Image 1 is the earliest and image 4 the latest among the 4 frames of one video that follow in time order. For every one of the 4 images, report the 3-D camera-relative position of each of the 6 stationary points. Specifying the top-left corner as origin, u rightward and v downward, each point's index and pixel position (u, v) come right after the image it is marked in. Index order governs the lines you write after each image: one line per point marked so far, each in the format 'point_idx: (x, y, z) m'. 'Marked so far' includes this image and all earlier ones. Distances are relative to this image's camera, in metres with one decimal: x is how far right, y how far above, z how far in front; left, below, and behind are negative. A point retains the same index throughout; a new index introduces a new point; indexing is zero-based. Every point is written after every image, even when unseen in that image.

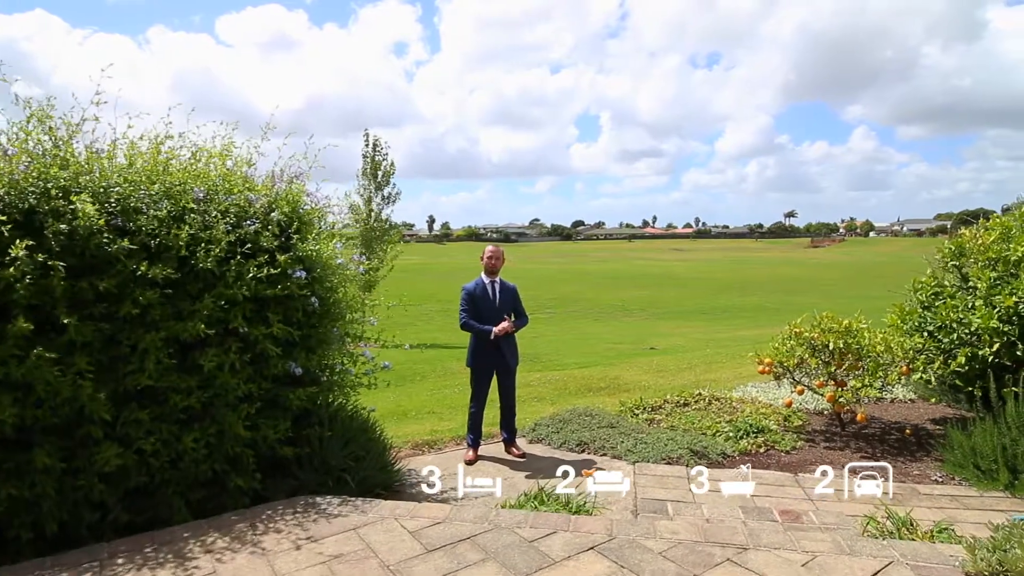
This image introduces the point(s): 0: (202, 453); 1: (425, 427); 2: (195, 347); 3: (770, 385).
0: (-2.0, -1.1, +4.4) m
1: (-1.1, -1.8, +8.6) m
2: (-2.1, -0.4, +4.4) m
3: (+3.8, -1.4, +9.7) m
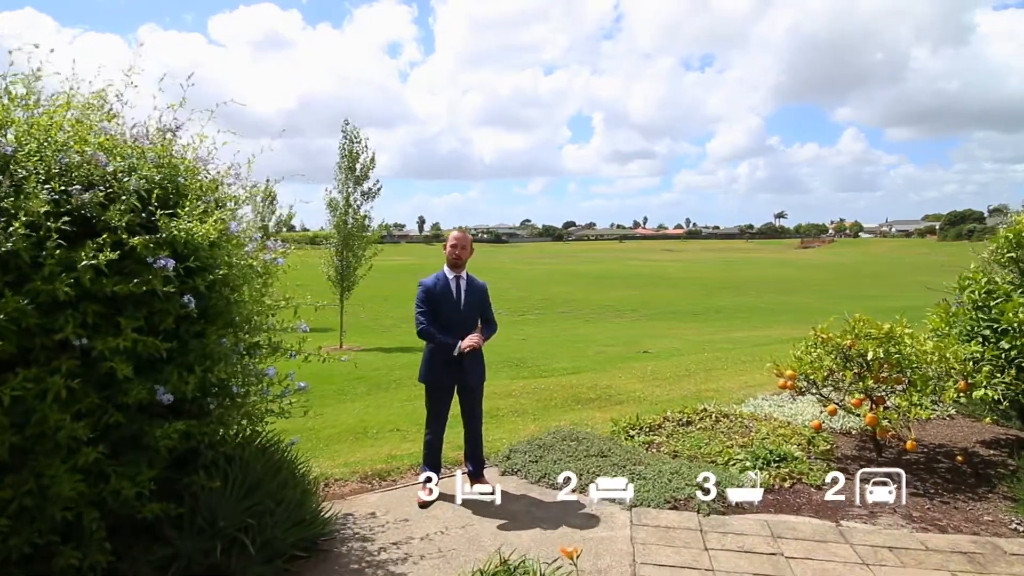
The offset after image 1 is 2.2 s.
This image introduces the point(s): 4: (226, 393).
0: (-2.3, -1.1, +3.1) m
1: (-1.4, -1.8, +7.3) m
2: (-2.3, -0.4, +3.1) m
3: (+3.4, -1.4, +8.5) m
4: (-1.6, -0.6, +3.8) m
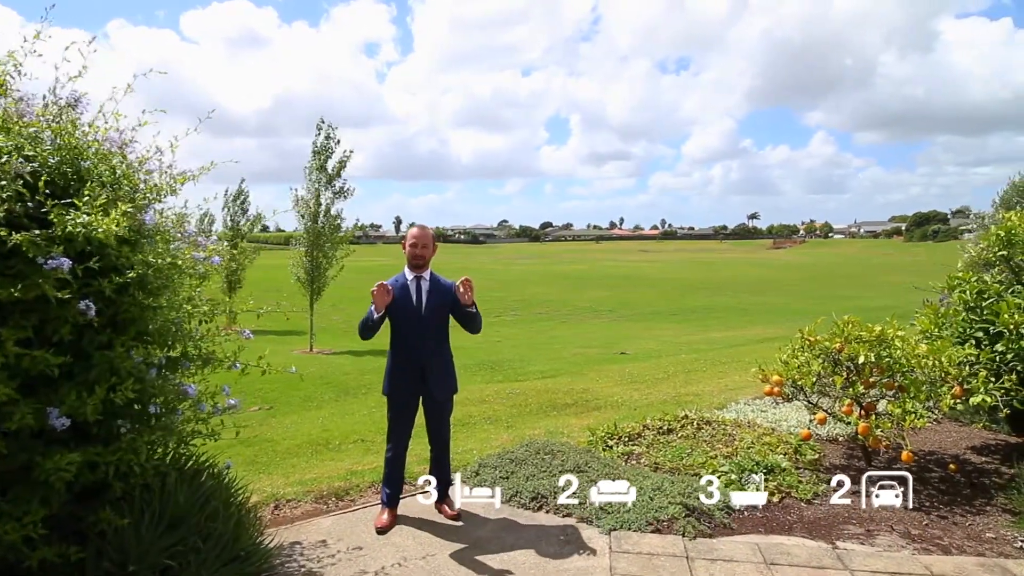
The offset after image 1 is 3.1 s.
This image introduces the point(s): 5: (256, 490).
0: (-2.4, -1.1, +2.5) m
1: (-1.7, -1.8, +6.8) m
2: (-2.5, -0.4, +2.5) m
3: (+3.1, -1.4, +8.1) m
4: (-1.8, -0.6, +3.3) m
5: (-2.3, -1.8, +5.9) m
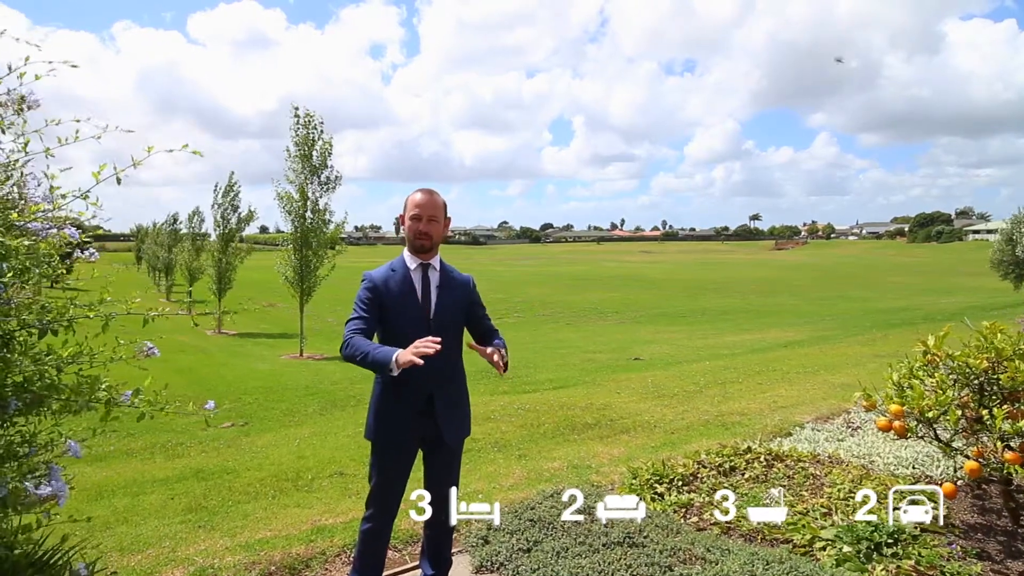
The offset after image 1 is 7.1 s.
0: (-2.3, -1.0, +0.9) m
1: (-1.6, -1.8, +5.2) m
2: (-2.4, -0.3, +0.9) m
3: (+3.2, -1.4, +6.5) m
4: (-1.7, -0.6, +1.7) m
5: (-2.1, -1.8, +4.3) m
